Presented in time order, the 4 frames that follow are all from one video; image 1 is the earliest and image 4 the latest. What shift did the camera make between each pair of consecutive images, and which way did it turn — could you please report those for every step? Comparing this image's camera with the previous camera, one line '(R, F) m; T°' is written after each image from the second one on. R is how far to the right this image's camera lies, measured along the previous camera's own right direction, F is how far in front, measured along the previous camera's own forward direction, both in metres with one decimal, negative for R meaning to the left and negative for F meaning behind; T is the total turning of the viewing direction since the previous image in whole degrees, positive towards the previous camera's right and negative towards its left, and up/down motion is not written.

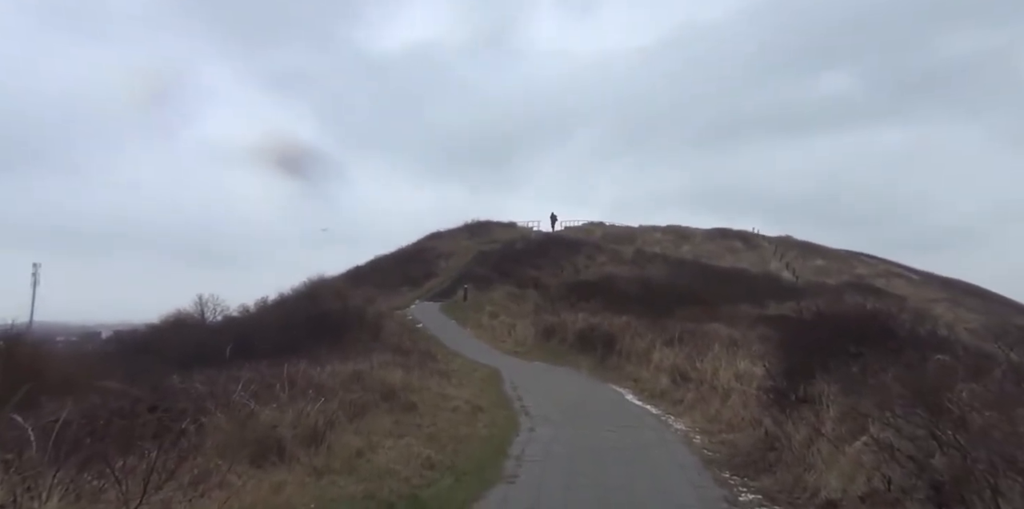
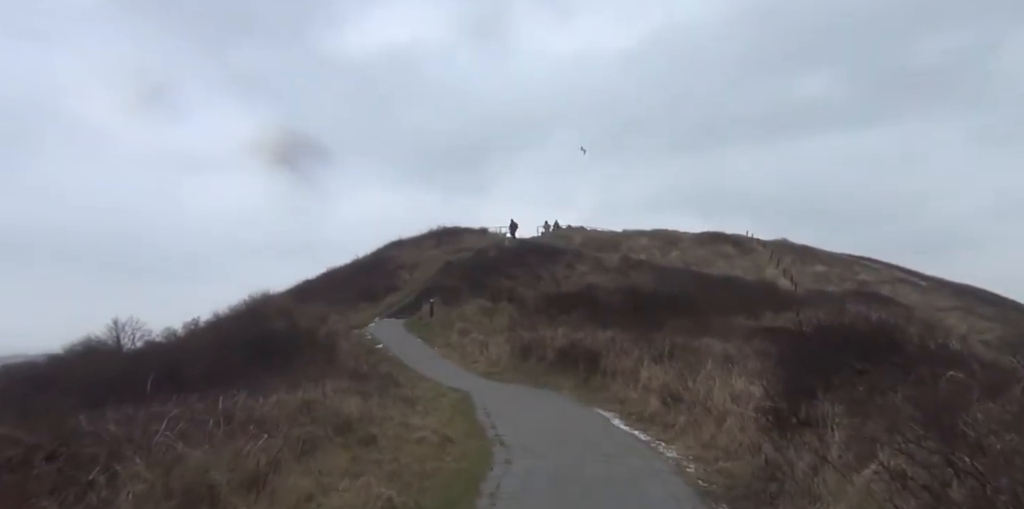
(+0.2, +1.4) m; +2°
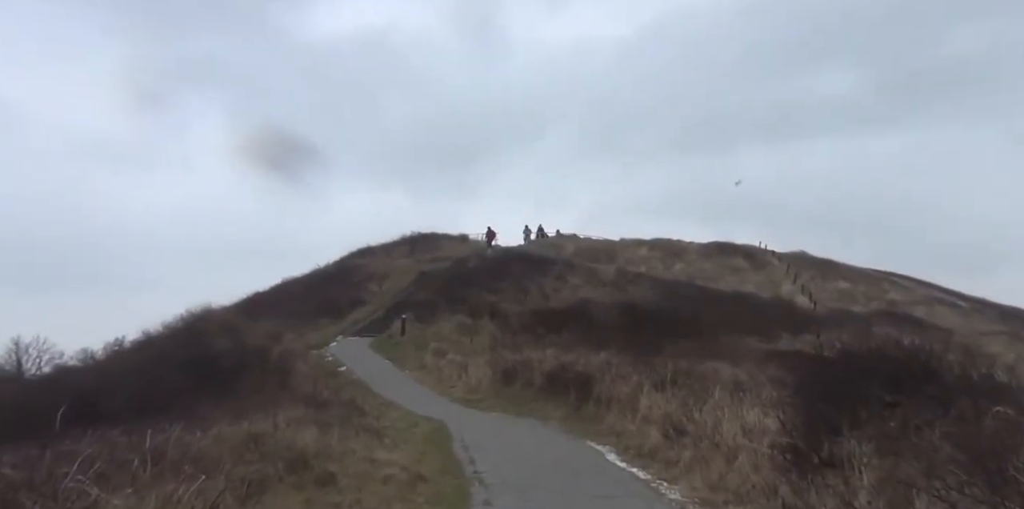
(+0.2, +1.4) m; 0°
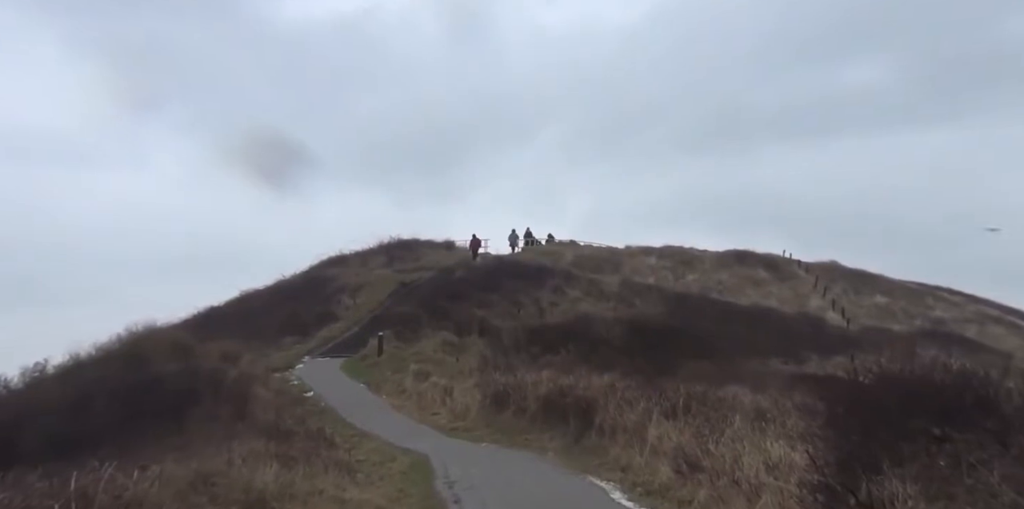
(+0.1, +1.3) m; 0°
